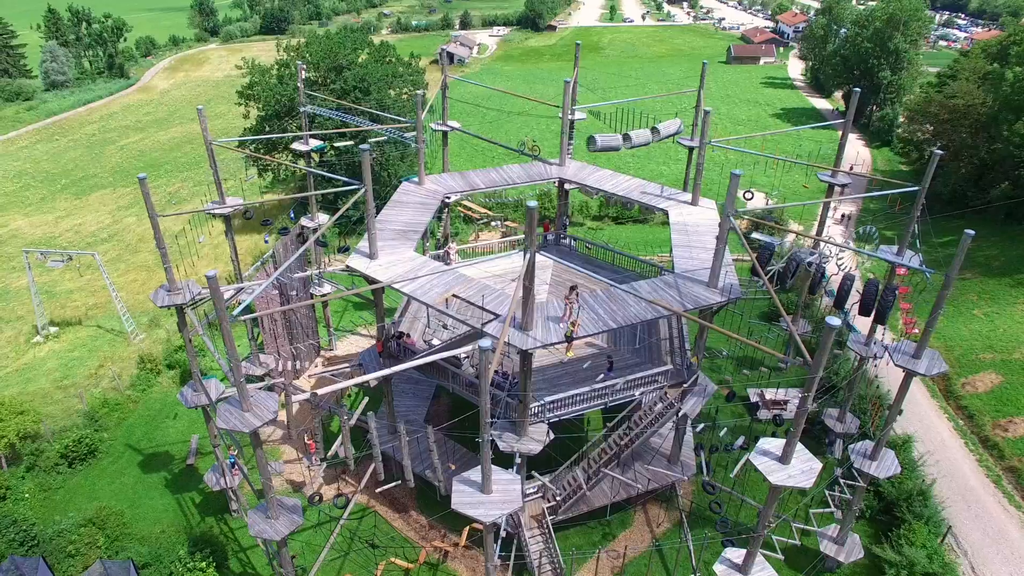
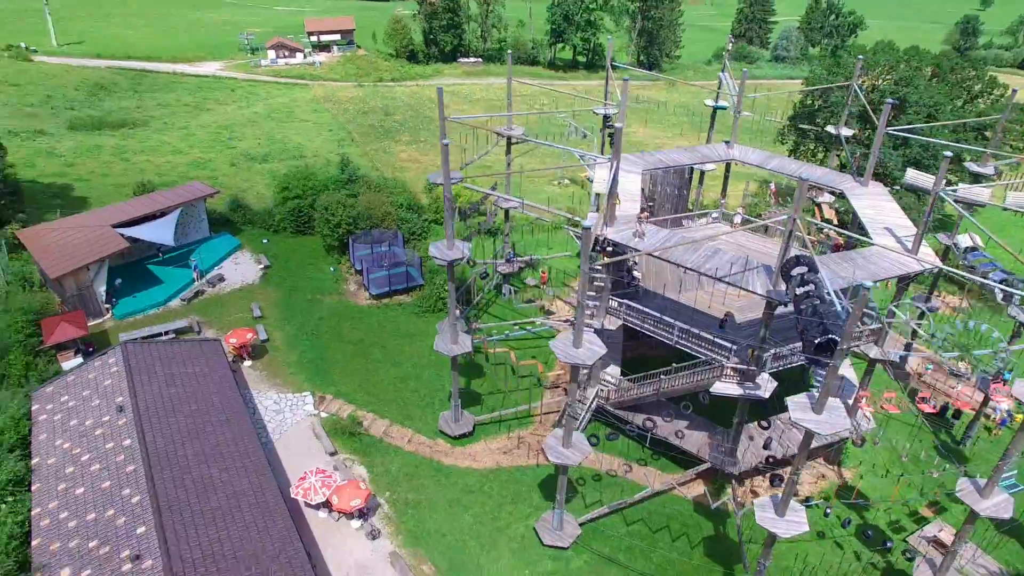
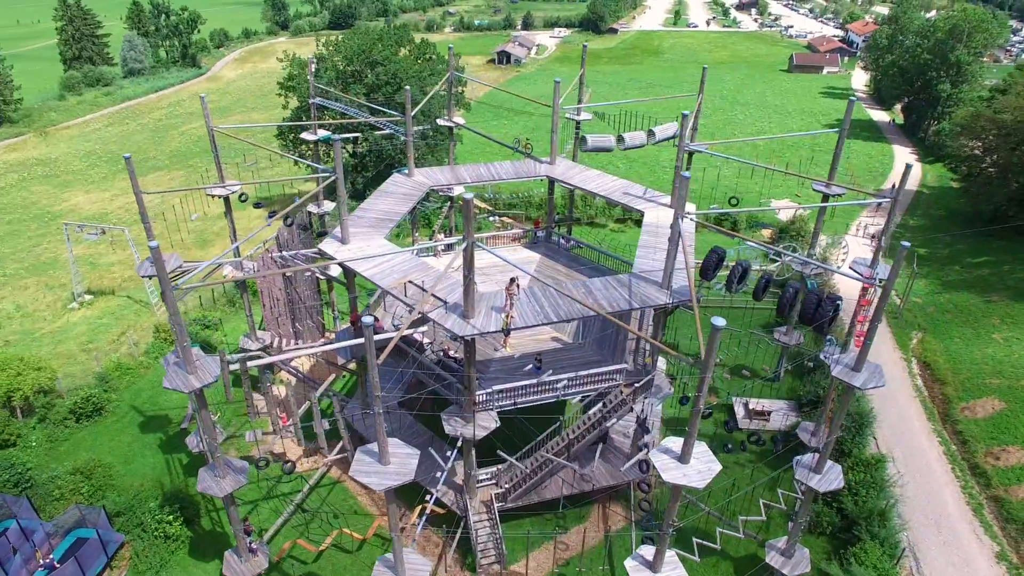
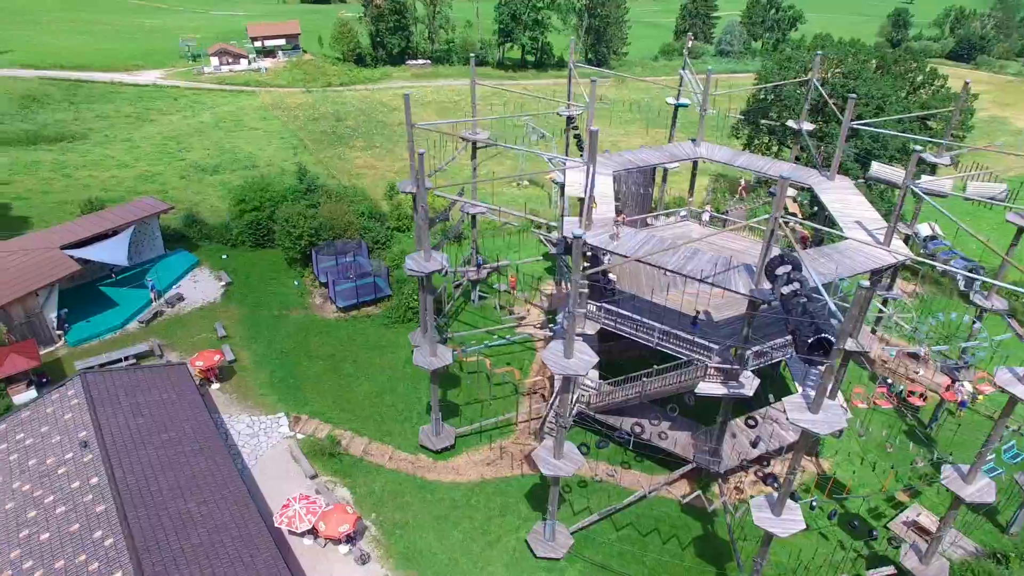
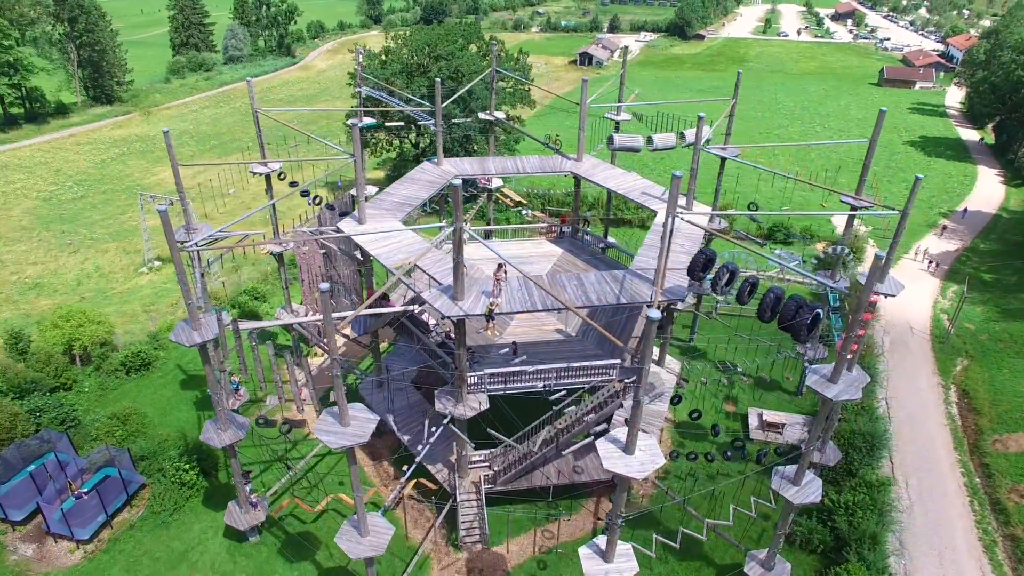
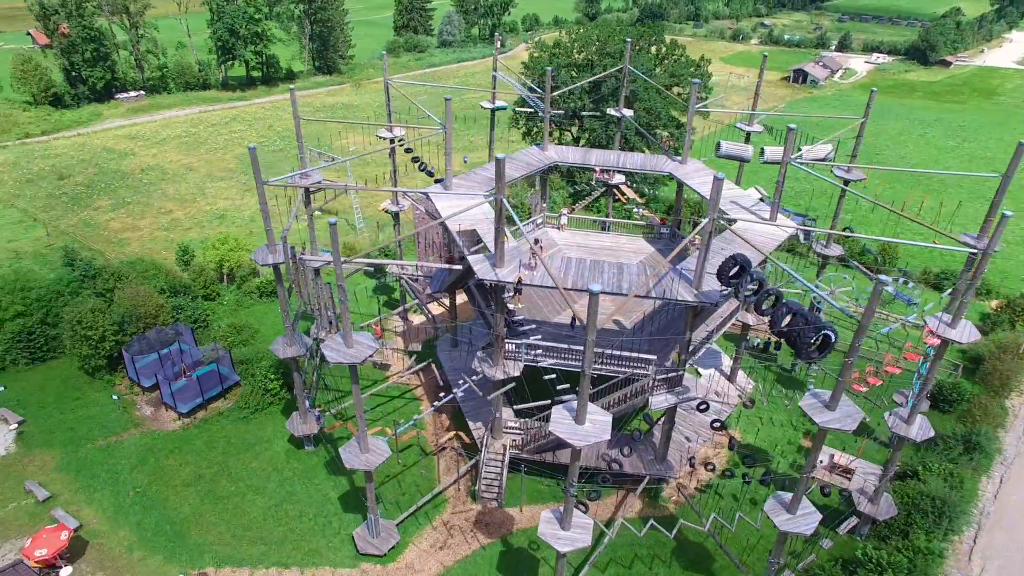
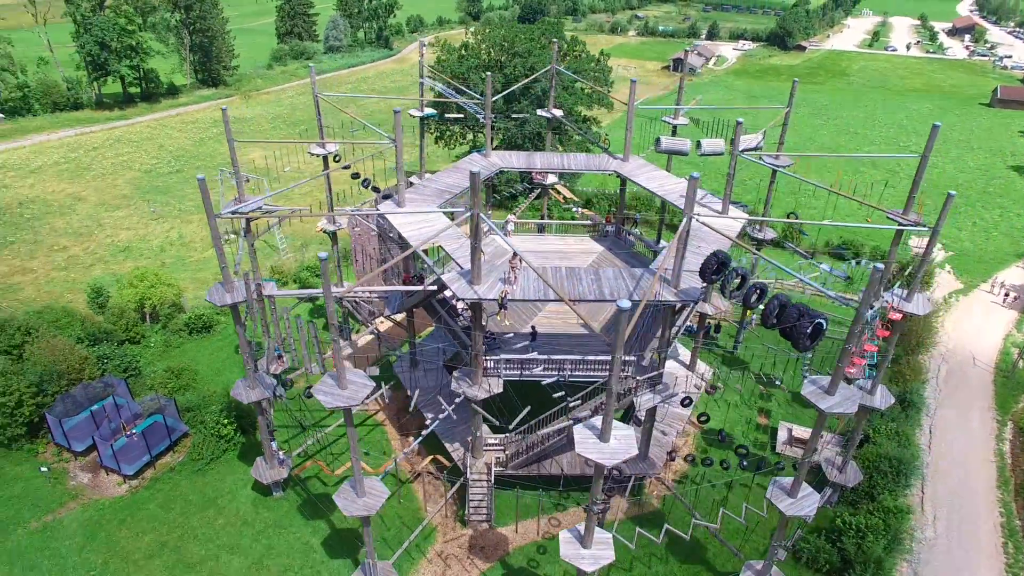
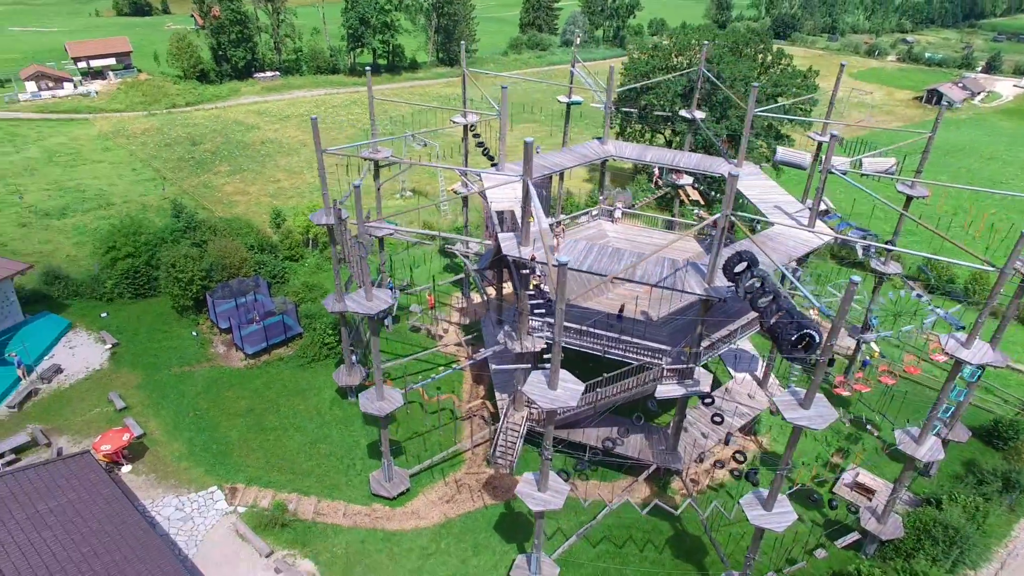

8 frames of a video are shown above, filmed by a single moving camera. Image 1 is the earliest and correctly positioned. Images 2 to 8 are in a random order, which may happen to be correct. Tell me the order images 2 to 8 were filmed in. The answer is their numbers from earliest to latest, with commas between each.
3, 5, 7, 6, 8, 4, 2
